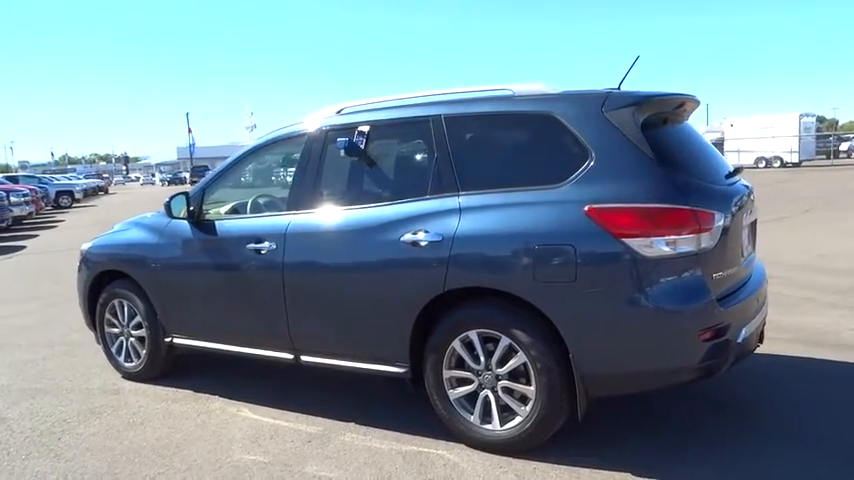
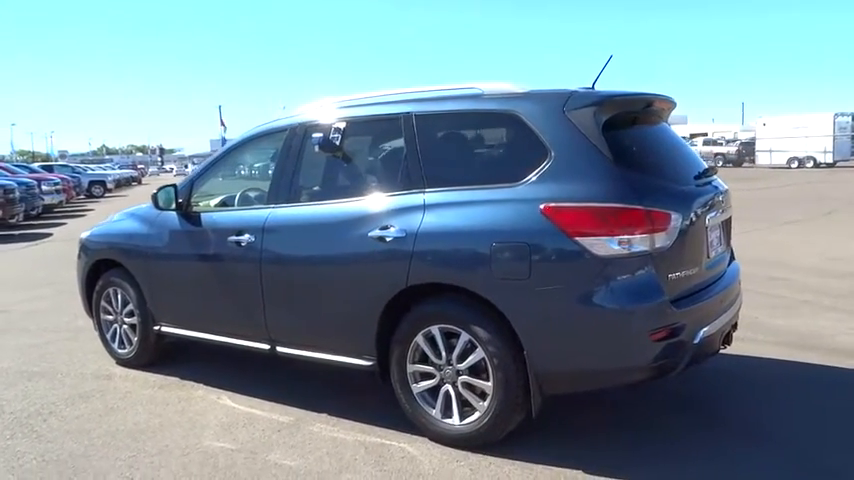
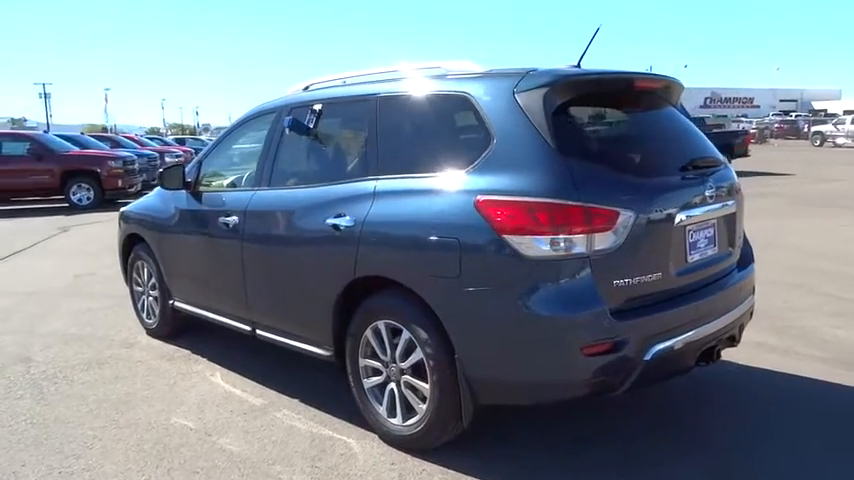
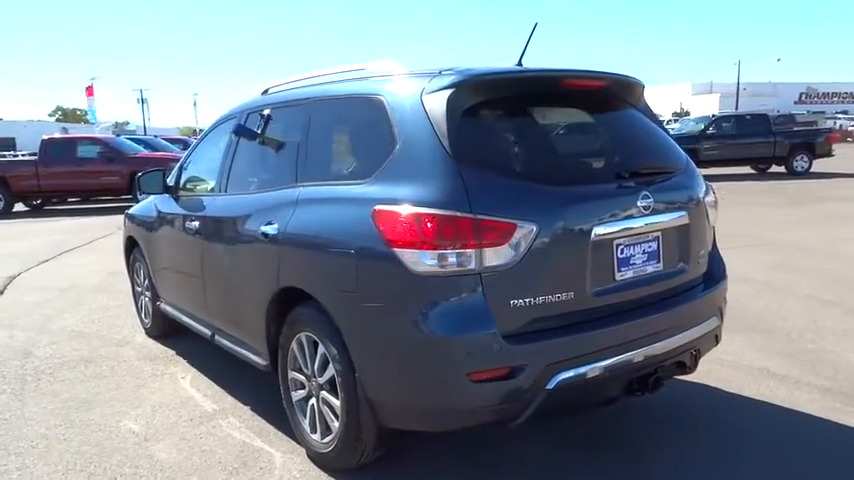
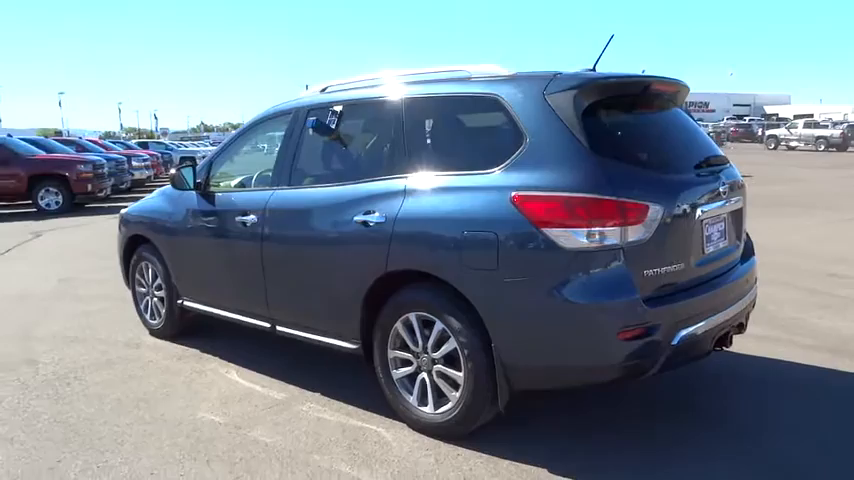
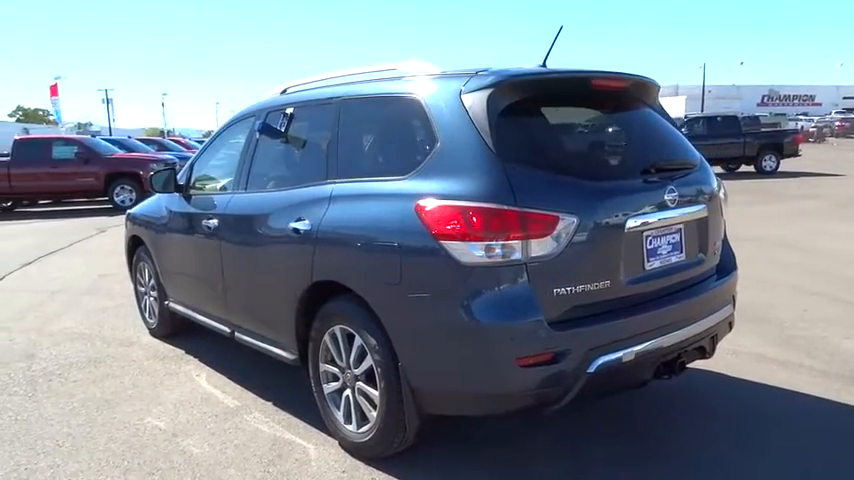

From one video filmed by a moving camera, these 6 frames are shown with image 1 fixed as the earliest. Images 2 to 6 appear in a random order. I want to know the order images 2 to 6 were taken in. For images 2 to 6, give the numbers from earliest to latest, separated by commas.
2, 5, 3, 6, 4
